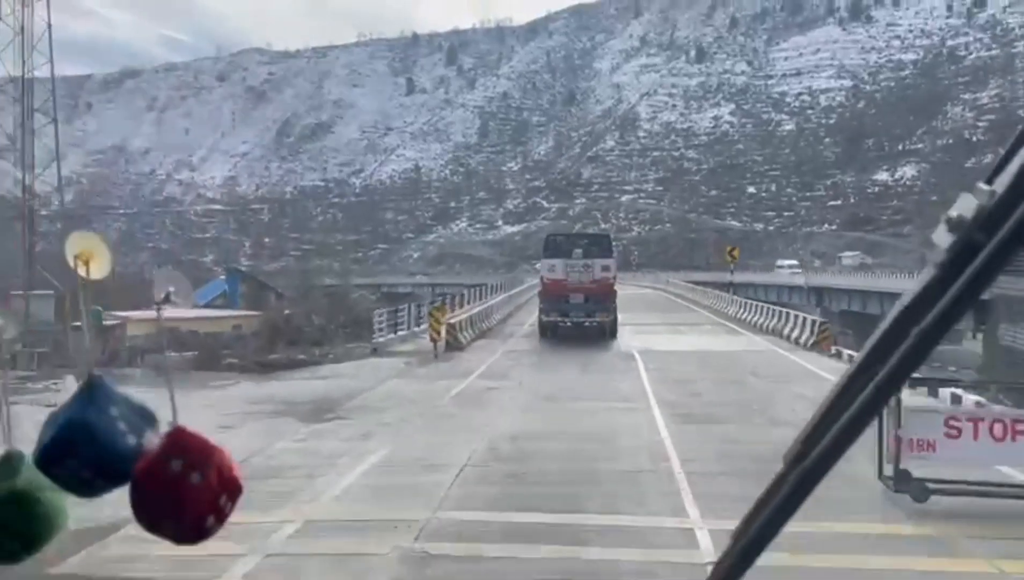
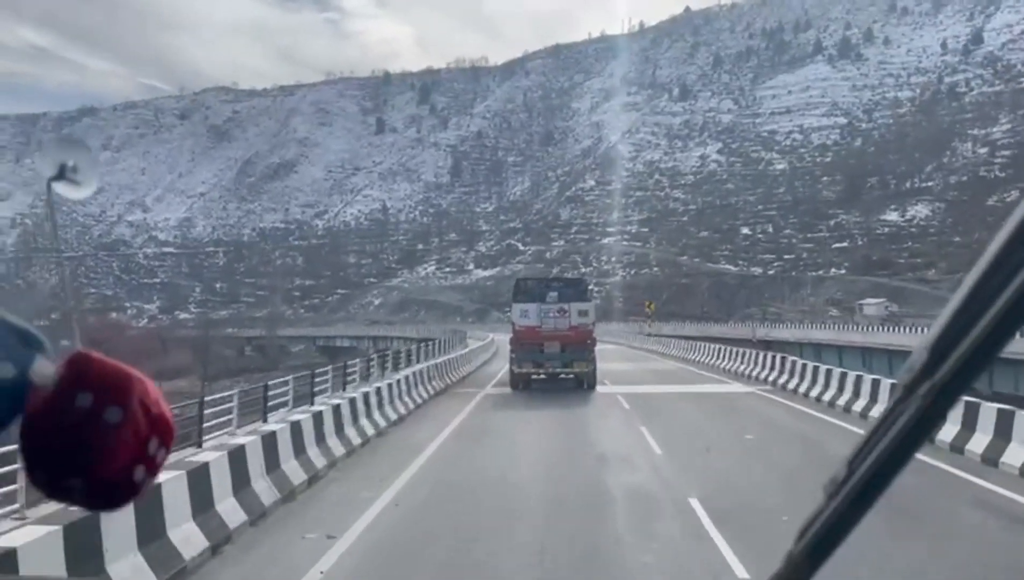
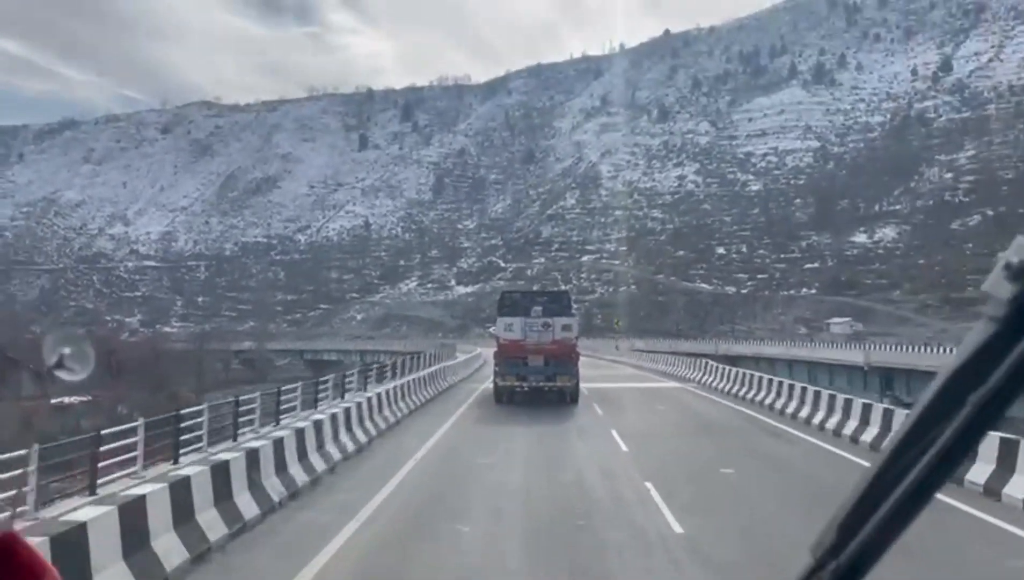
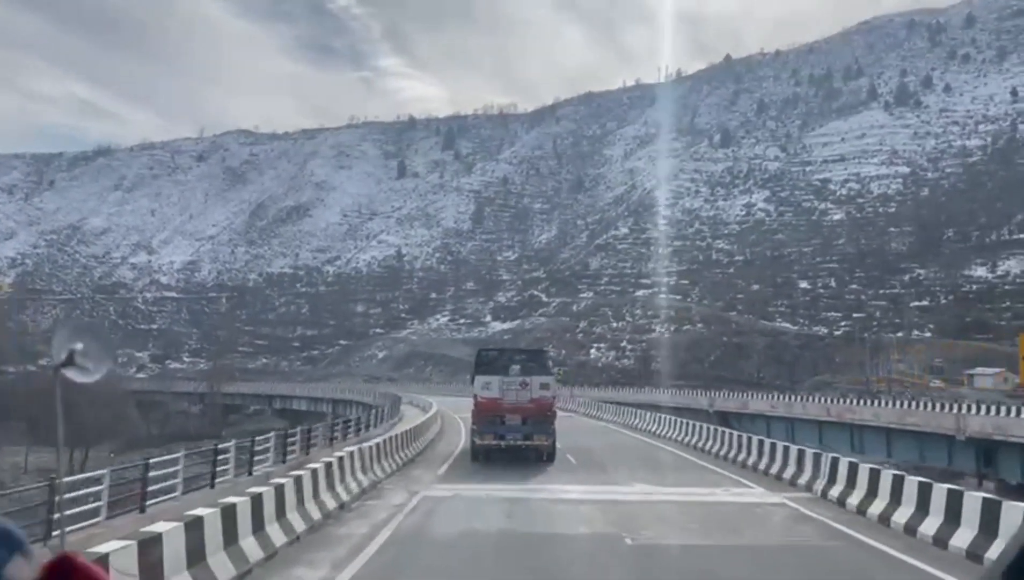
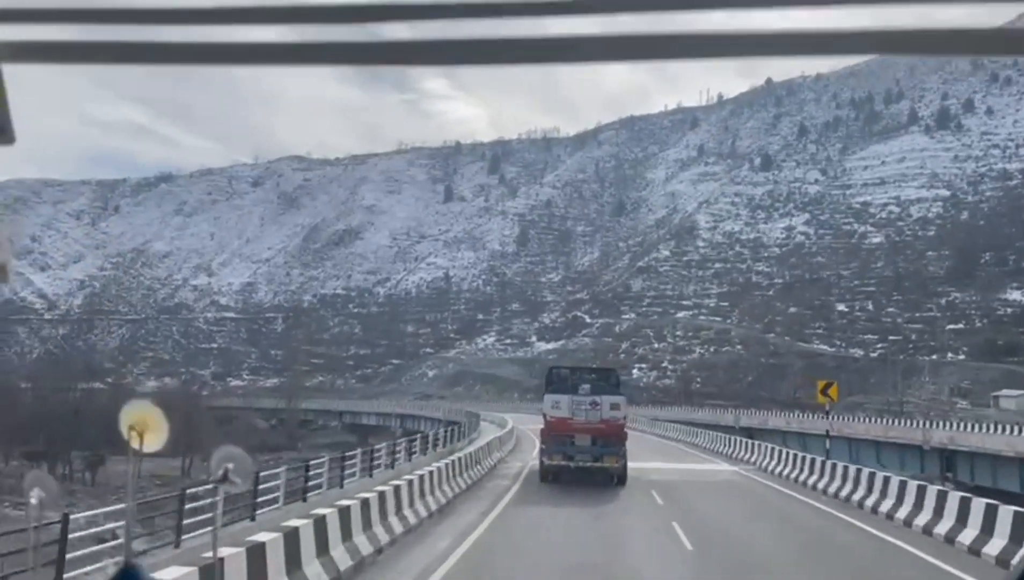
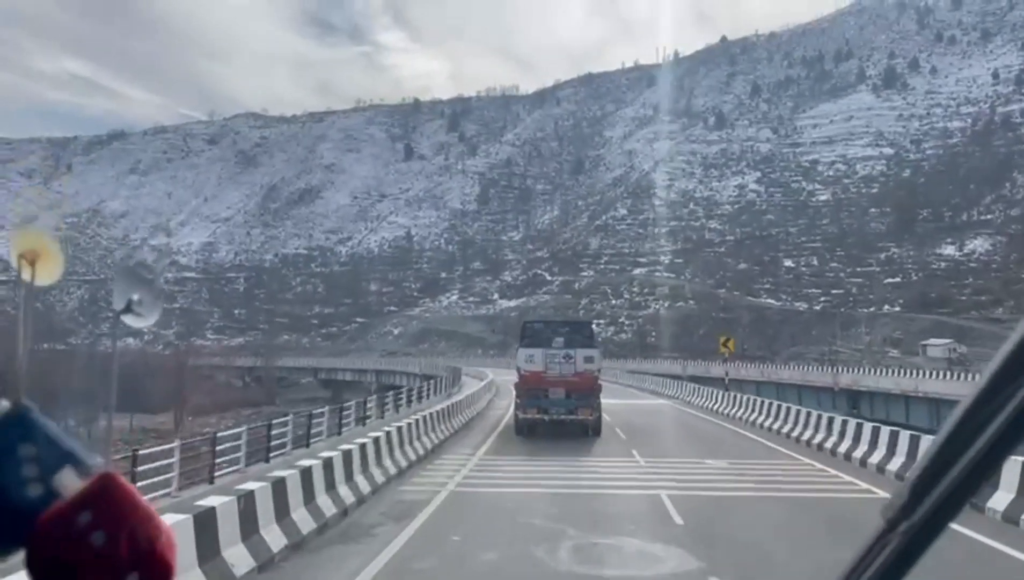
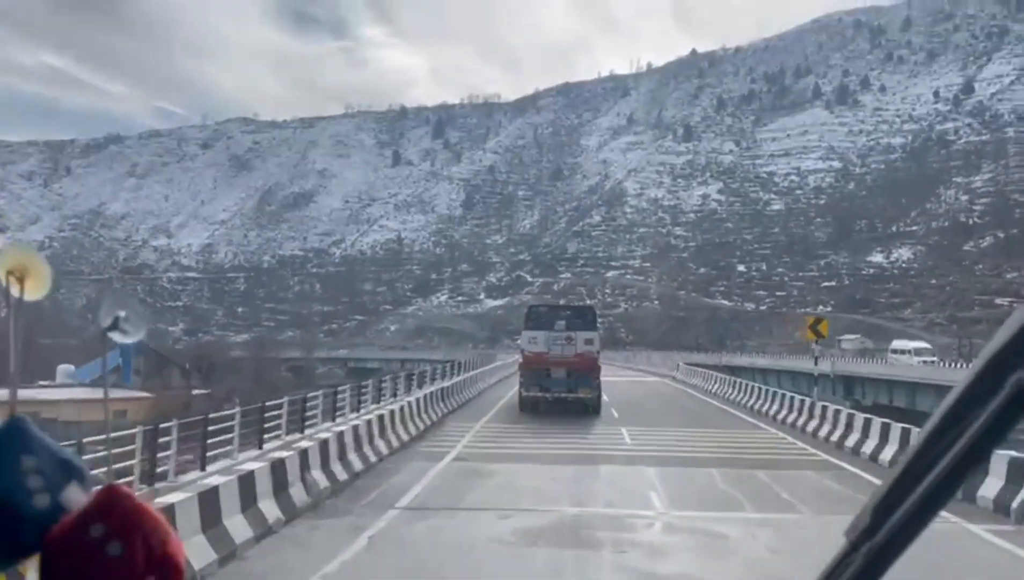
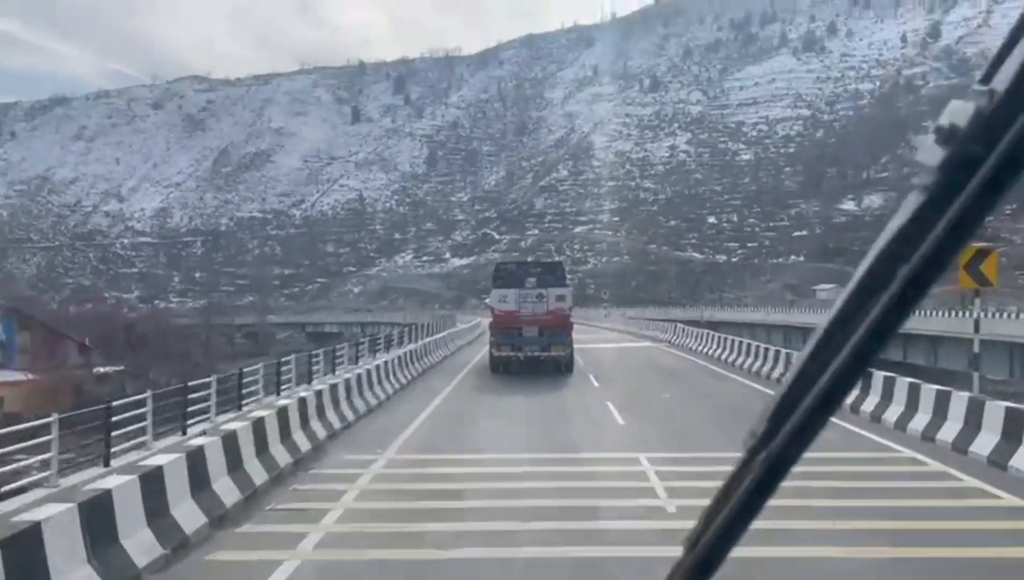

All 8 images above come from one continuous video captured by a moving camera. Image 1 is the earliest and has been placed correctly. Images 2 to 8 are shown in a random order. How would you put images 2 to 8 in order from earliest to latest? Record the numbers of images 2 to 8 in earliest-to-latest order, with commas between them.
7, 8, 3, 2, 6, 5, 4
